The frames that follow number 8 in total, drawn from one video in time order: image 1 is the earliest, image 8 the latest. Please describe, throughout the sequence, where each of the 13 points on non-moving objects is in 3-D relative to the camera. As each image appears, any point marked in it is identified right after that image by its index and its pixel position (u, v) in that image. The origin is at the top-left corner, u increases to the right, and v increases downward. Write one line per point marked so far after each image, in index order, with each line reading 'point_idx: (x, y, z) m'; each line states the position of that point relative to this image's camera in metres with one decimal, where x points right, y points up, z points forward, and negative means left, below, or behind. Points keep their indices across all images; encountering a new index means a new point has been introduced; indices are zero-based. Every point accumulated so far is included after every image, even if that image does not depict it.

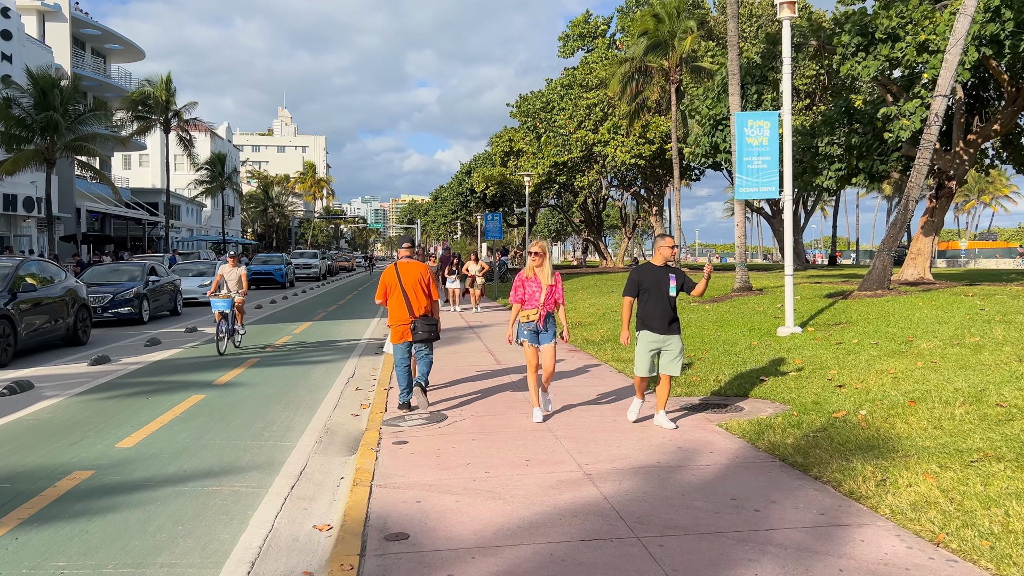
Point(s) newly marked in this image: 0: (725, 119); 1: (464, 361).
0: (+5.1, +4.0, +19.1) m
1: (-0.7, -1.0, +12.0) m
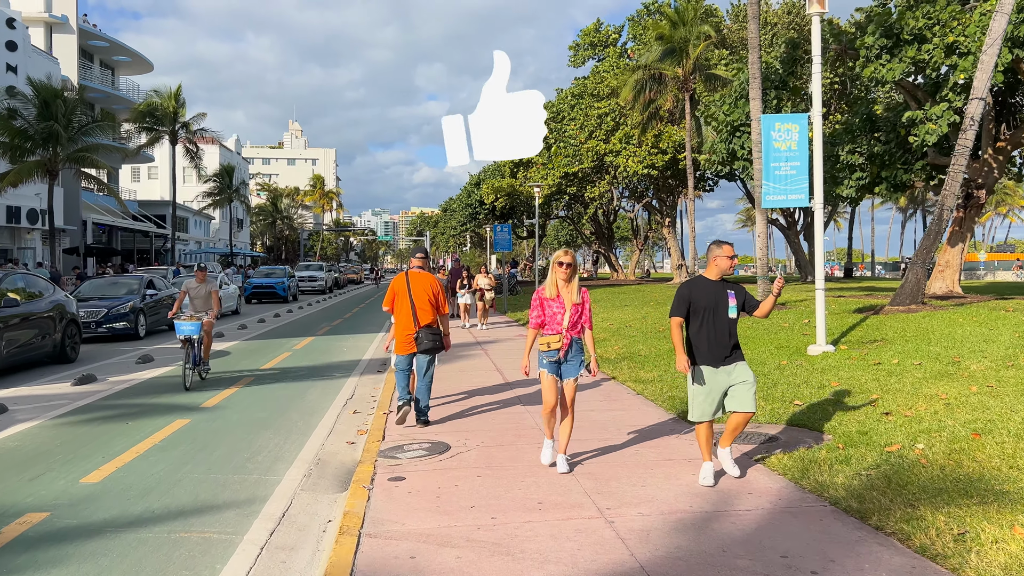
0: (+5.4, +3.7, +18.4) m
1: (-0.6, -1.2, +11.3) m
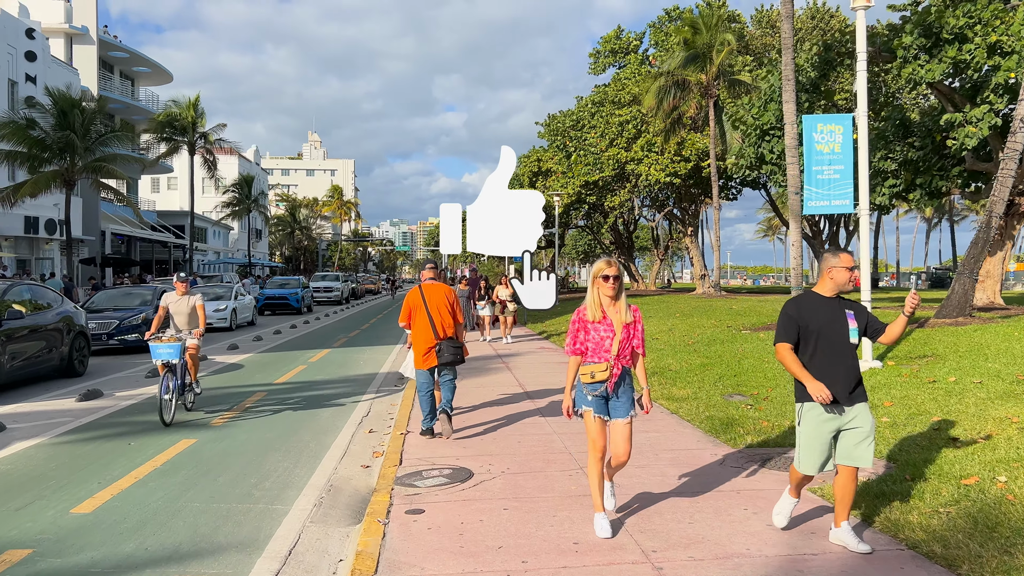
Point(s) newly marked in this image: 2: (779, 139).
0: (+5.8, +3.5, +17.8) m
1: (-0.2, -1.4, +10.8) m
2: (+5.9, +3.3, +17.9) m
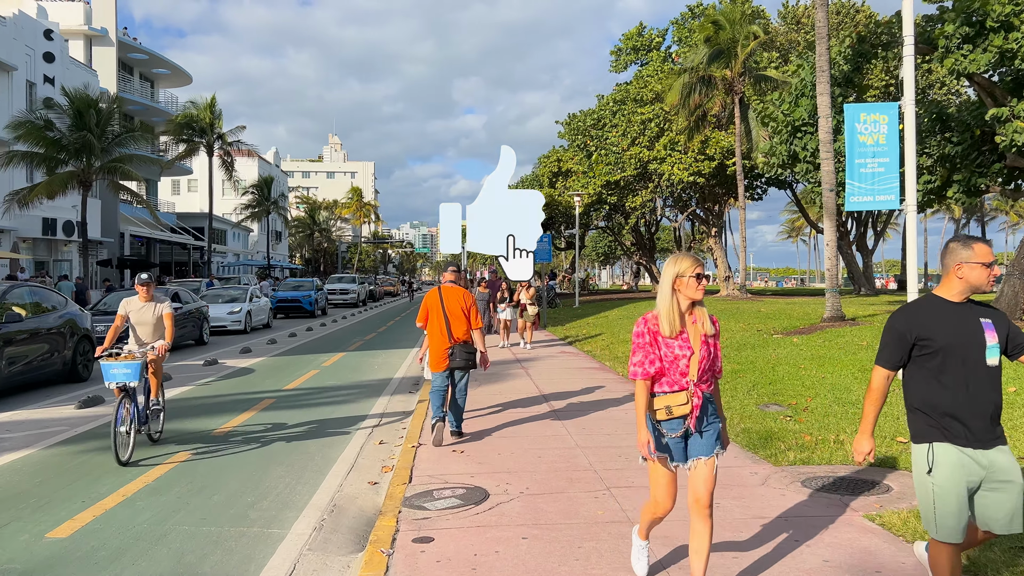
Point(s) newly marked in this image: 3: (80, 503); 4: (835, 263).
0: (+6.3, +3.4, +17.1) m
1: (0.0, -1.4, +10.3) m
2: (+6.3, +3.2, +17.2) m
3: (-2.9, -1.4, +5.5) m
4: (+5.1, +0.4, +12.9) m
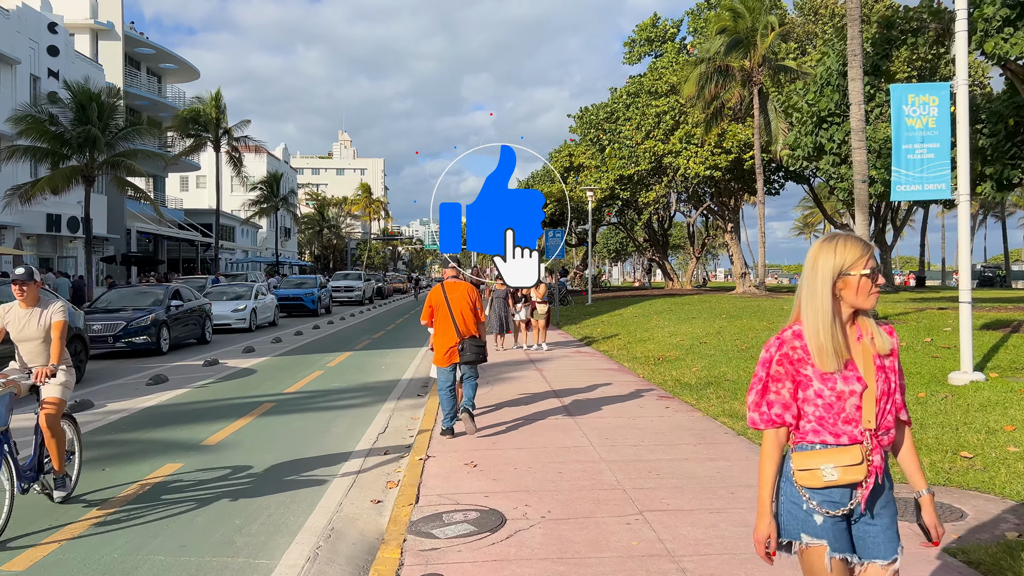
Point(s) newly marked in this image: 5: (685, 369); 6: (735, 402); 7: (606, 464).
0: (+6.5, +3.5, +16.4) m
1: (+0.2, -1.3, +9.6) m
2: (+6.6, +3.3, +16.5) m
3: (-2.8, -1.4, +4.9) m
4: (+5.3, +0.5, +12.1) m
5: (+2.3, -1.1, +11.0) m
6: (+2.3, -1.2, +8.5) m
7: (+0.7, -1.3, +6.0) m
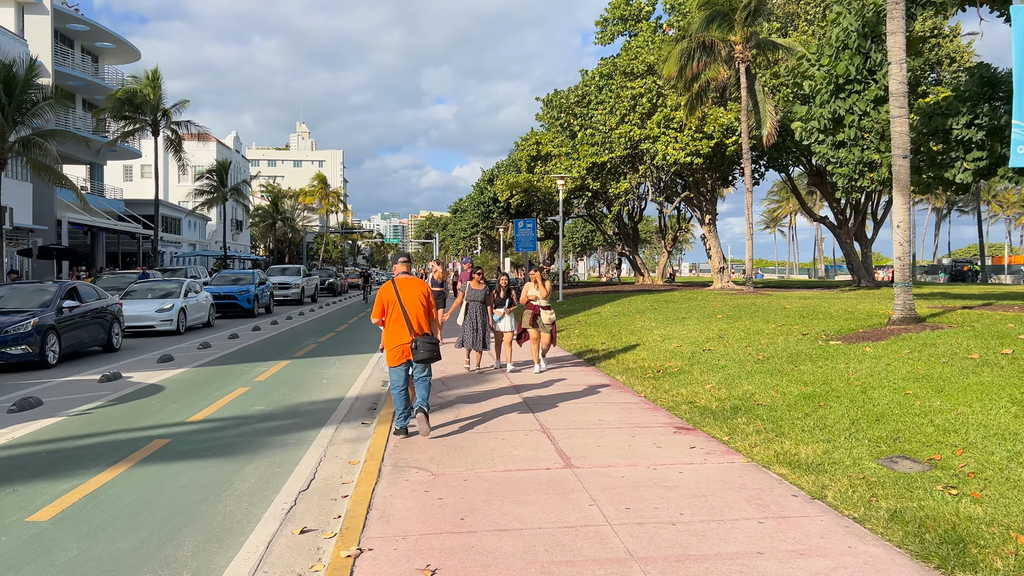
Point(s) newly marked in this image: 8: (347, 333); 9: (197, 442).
0: (+5.9, +3.6, +14.4) m
1: (-0.1, -1.3, +7.4) m
2: (+6.0, +3.4, +14.5) m
3: (-2.8, -1.5, +2.5) m
4: (+4.9, +0.5, +10.1) m
5: (+2.0, -1.1, +8.9) m
6: (+2.1, -1.2, +6.3) m
7: (+0.6, -1.3, +3.8) m
8: (-3.7, -1.0, +18.6) m
9: (-2.9, -1.4, +7.5) m
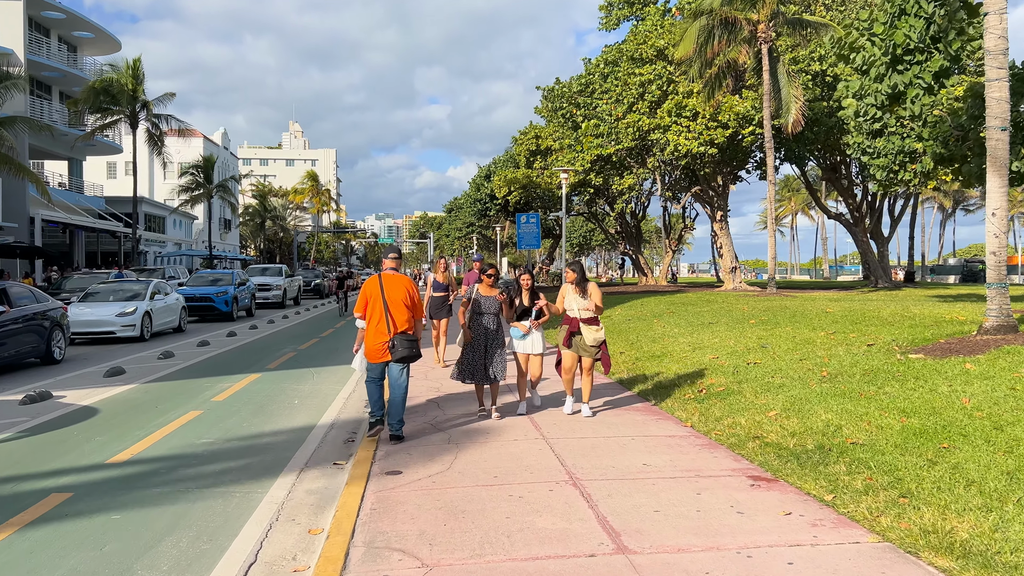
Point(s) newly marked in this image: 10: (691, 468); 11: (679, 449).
0: (+6.0, +3.5, +12.6) m
1: (0.0, -1.4, +5.5) m
2: (+6.1, +3.3, +12.7) m
3: (-2.7, -1.5, +0.6) m
4: (+5.0, +0.5, +8.3) m
5: (+2.1, -1.1, +7.0) m
6: (+2.2, -1.2, +4.5) m
7: (+0.7, -1.3, +2.0) m
8: (-3.7, -1.0, +16.8) m
9: (-2.8, -1.4, +5.6) m
10: (+1.2, -1.2, +5.6) m
11: (+1.3, -1.2, +6.2) m
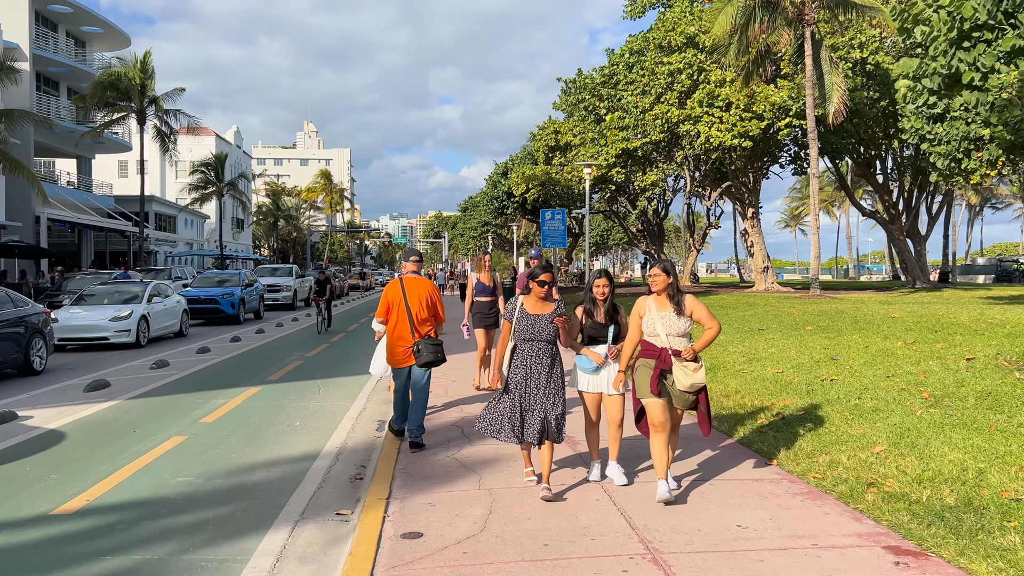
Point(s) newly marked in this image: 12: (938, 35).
0: (+6.4, +3.5, +11.1) m
1: (+0.3, -1.4, +4.2) m
2: (+6.5, +3.3, +11.2) m
3: (-2.4, -1.5, -0.7) m
4: (+5.3, +0.4, +6.9) m
5: (+2.4, -1.1, +5.7) m
6: (+2.5, -1.2, +3.1) m
7: (+1.0, -1.4, +0.6) m
8: (-3.2, -1.1, +15.5) m
9: (-2.5, -1.4, +4.4) m
10: (+1.5, -1.3, +4.3) m
11: (+1.6, -1.3, +4.9) m
12: (+6.0, +3.6, +11.8) m
